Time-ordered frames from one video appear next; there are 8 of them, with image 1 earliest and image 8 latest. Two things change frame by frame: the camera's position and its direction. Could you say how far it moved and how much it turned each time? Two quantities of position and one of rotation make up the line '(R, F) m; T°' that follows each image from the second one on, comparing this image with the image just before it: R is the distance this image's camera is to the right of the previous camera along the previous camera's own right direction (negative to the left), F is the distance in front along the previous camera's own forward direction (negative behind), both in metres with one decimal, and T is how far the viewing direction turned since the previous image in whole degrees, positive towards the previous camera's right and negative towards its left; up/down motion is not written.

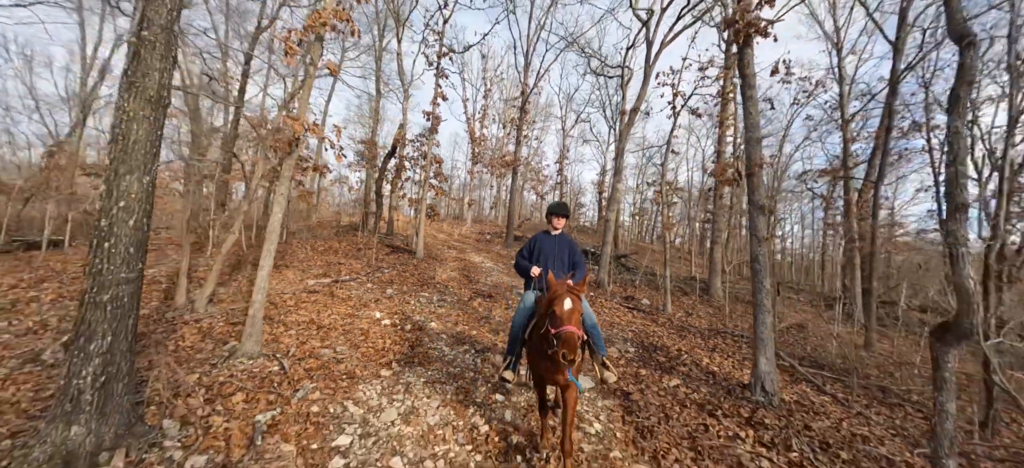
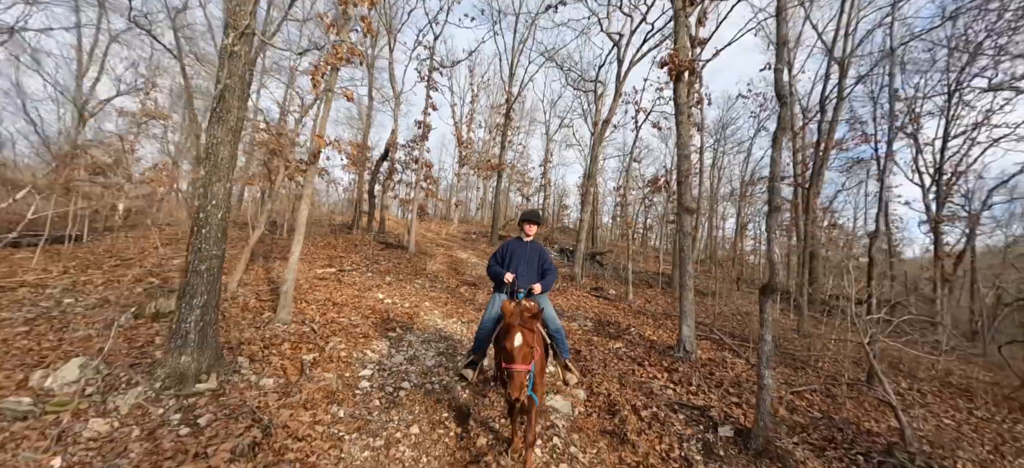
(+0.1, -1.4) m; +2°
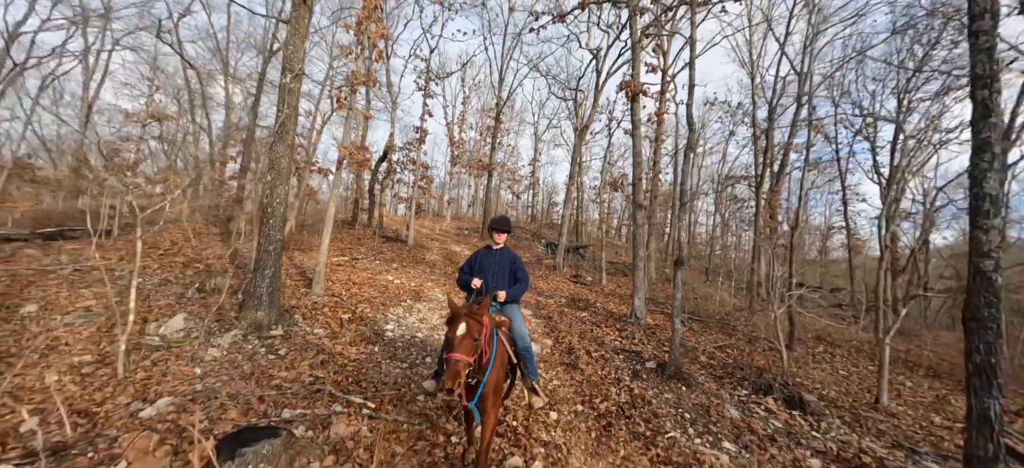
(+0.1, -1.6) m; +1°
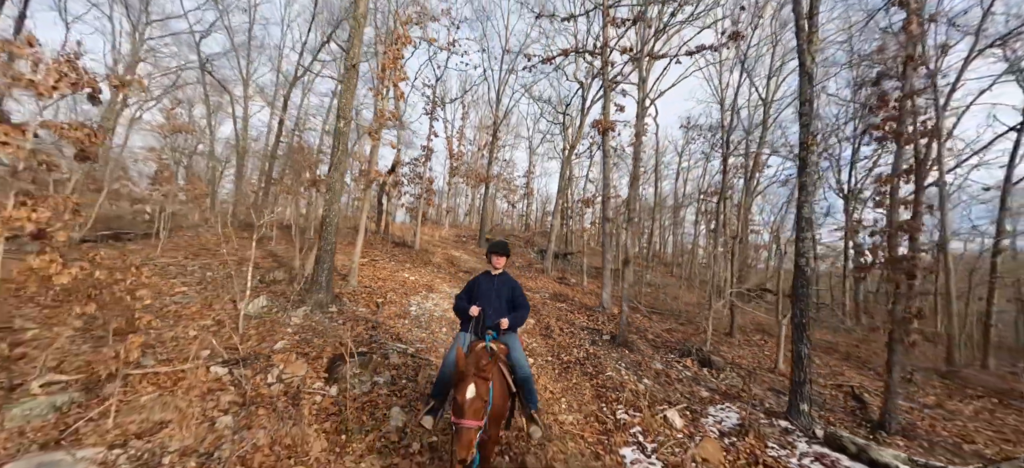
(0.0, -2.1) m; +1°
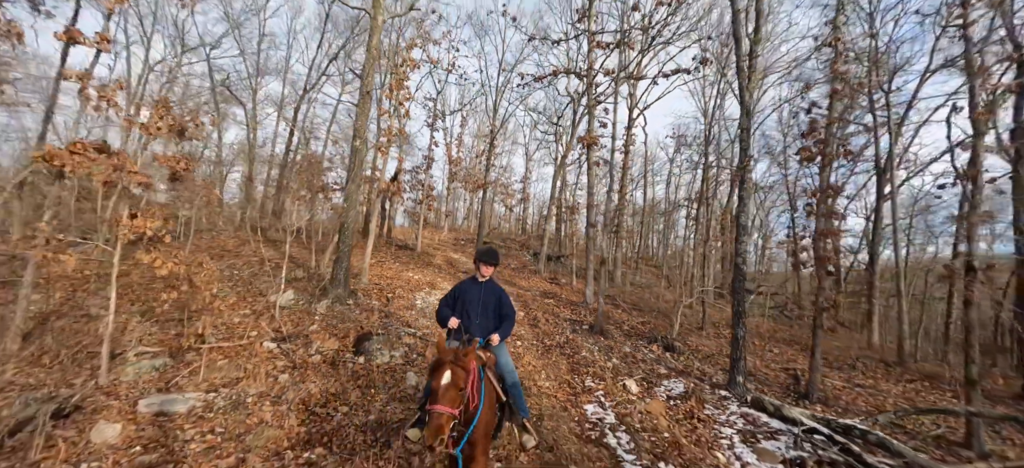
(+0.1, -1.3) m; 0°
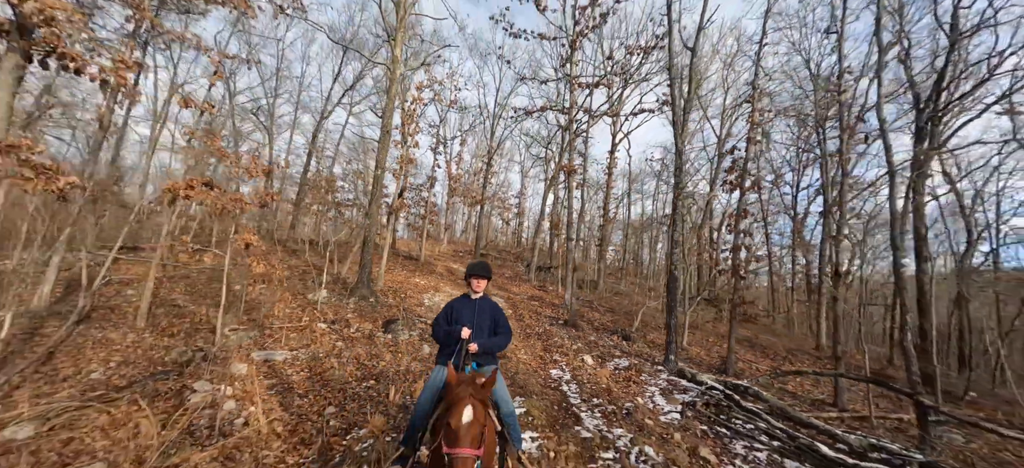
(+0.2, -2.3) m; 0°
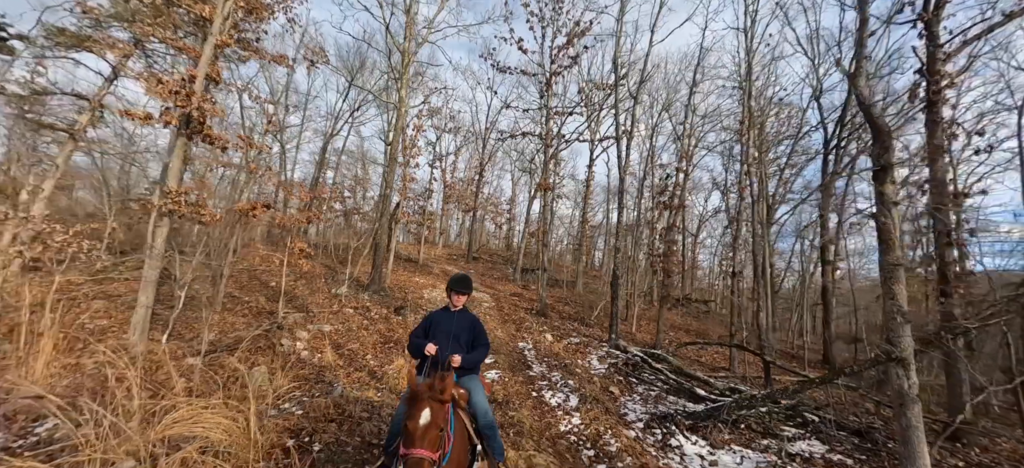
(+0.5, -2.9) m; +1°
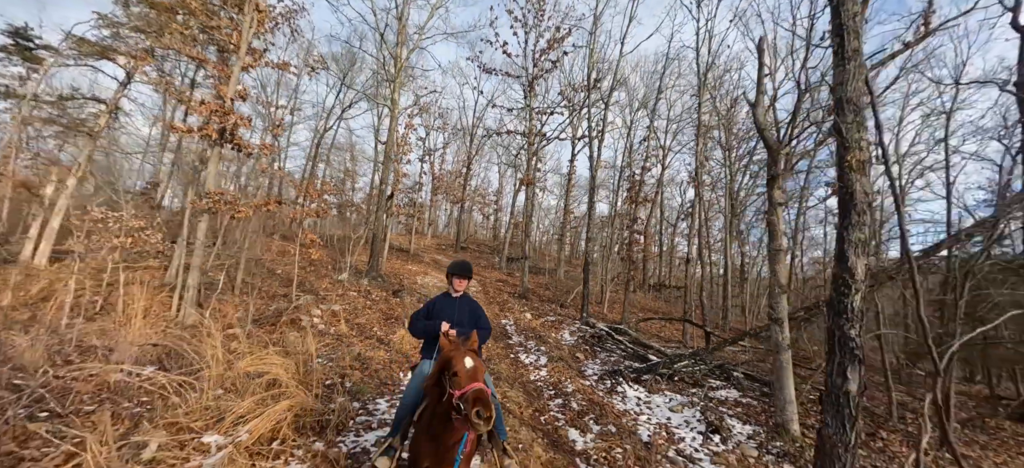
(+0.2, -1.6) m; +2°
